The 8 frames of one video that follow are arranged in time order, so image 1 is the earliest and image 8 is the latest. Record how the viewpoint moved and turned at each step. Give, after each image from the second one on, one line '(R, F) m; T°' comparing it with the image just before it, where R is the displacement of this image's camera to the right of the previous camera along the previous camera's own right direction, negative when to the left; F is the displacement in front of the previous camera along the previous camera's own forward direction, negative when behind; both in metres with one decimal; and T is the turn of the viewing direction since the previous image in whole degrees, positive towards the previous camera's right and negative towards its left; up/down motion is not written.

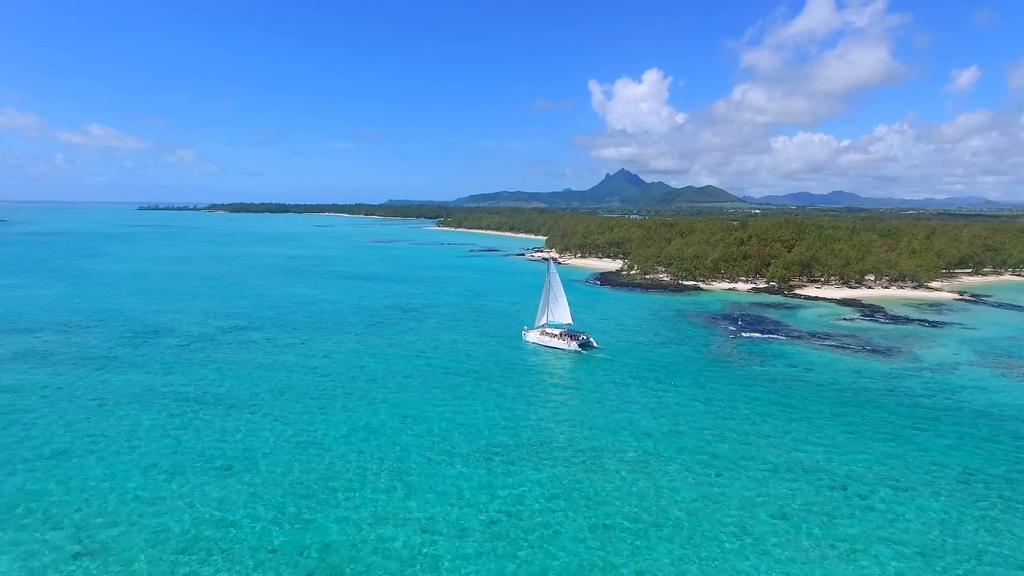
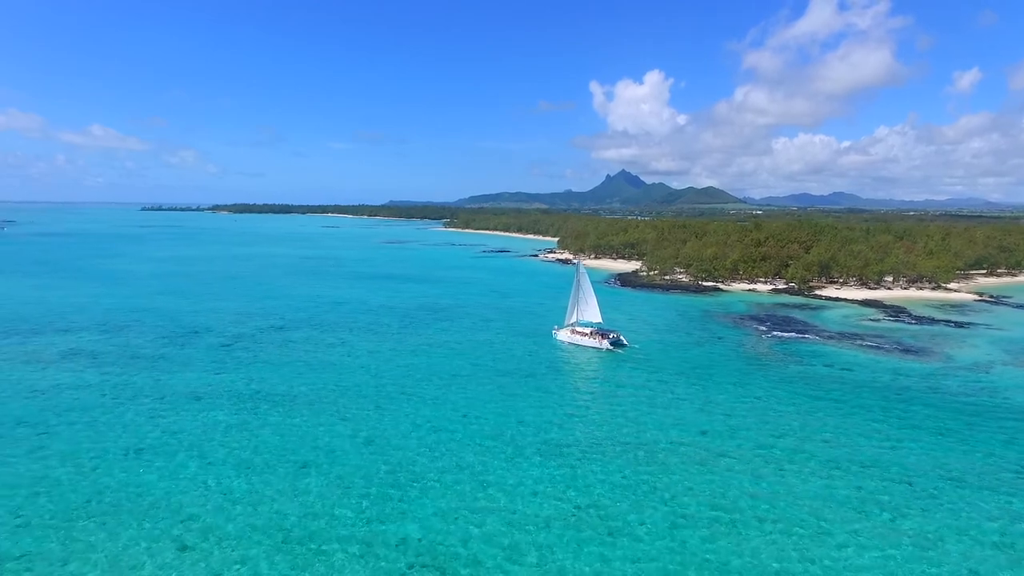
(-3.0, -0.7) m; 0°
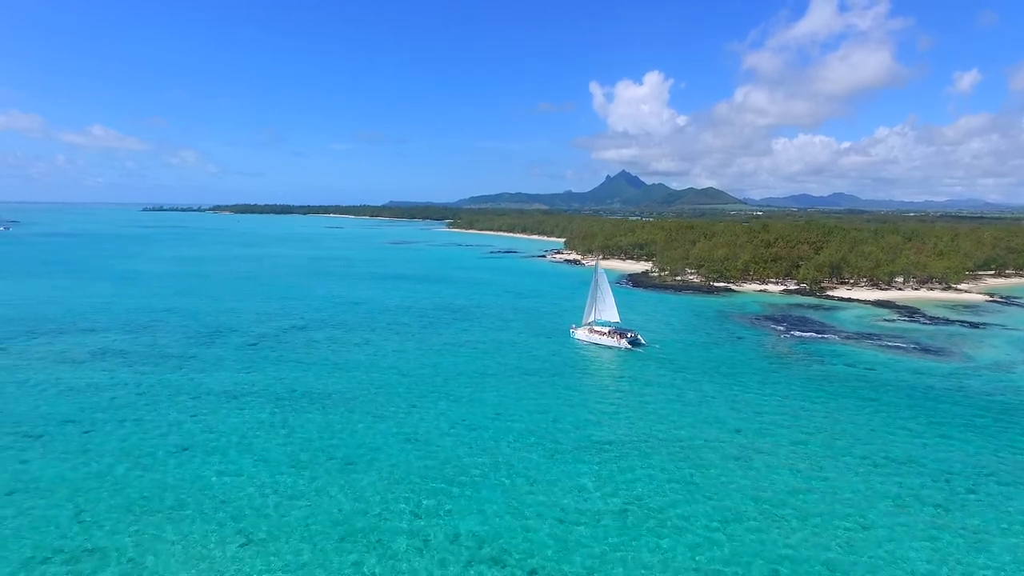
(-1.9, -0.5) m; 0°
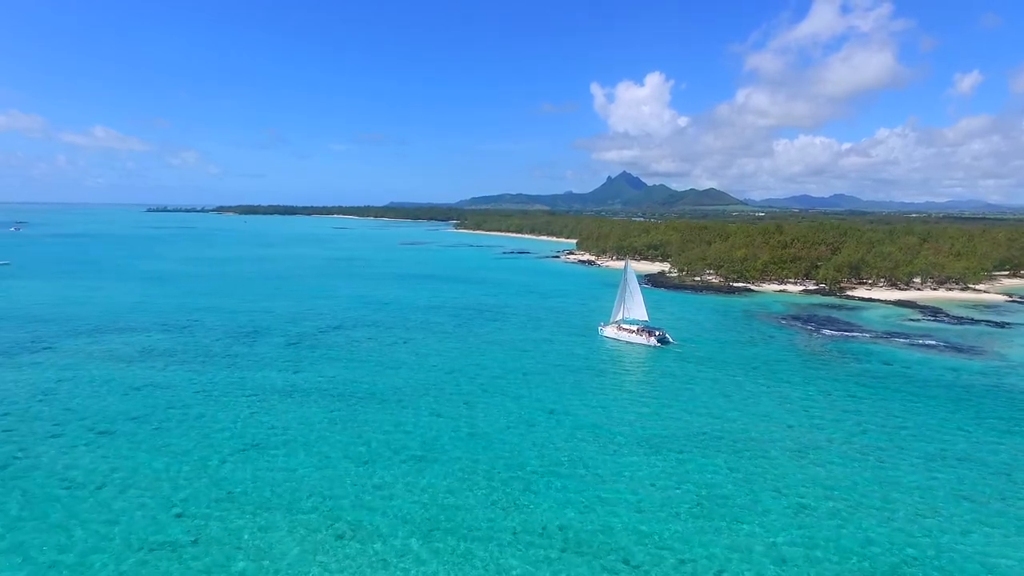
(-3.1, -0.7) m; 0°
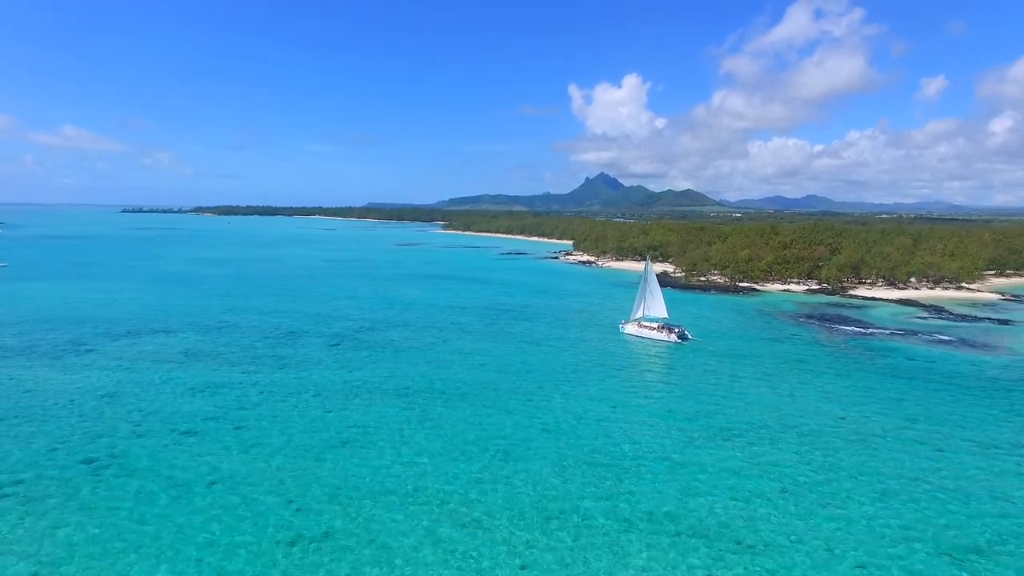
(-5.0, -1.2) m; +2°
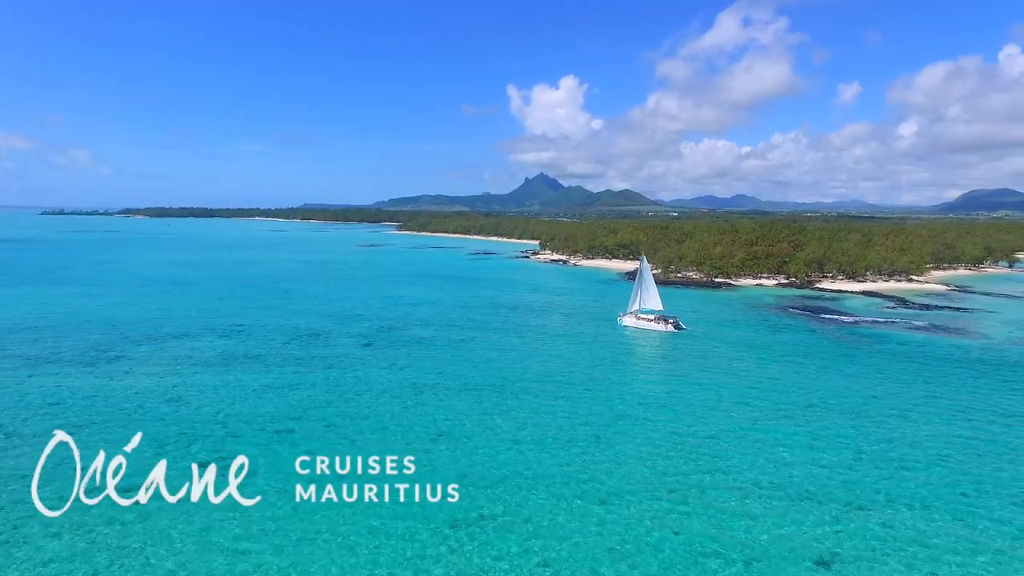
(-7.6, -1.7) m; +6°
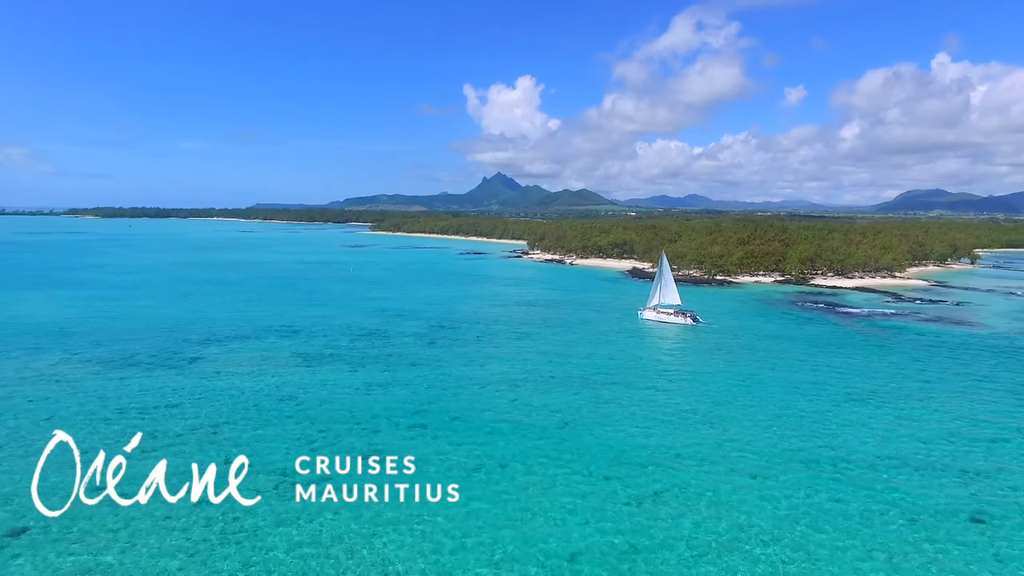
(-8.9, -2.1) m; +4°
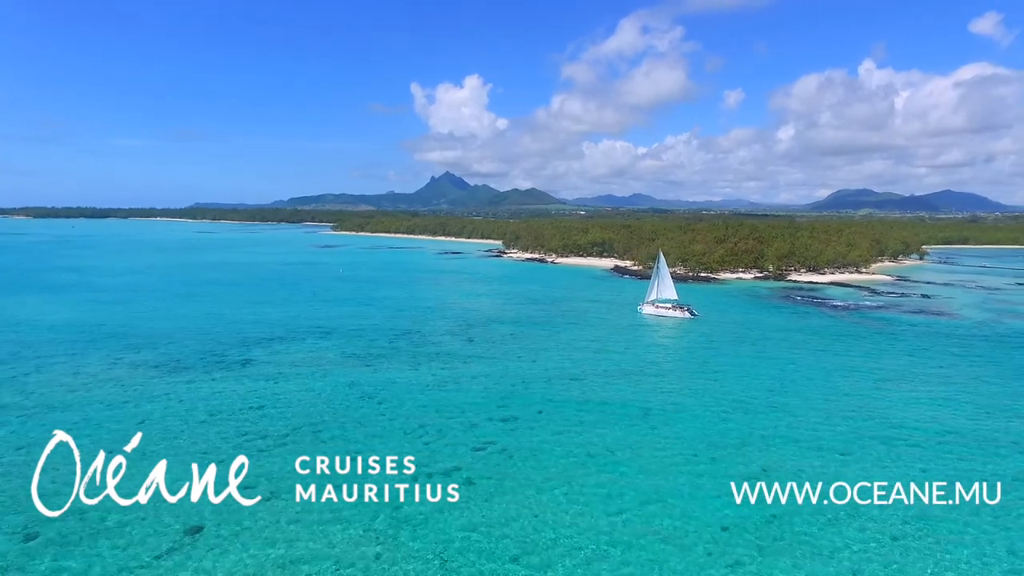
(-7.8, -1.8) m; +5°
